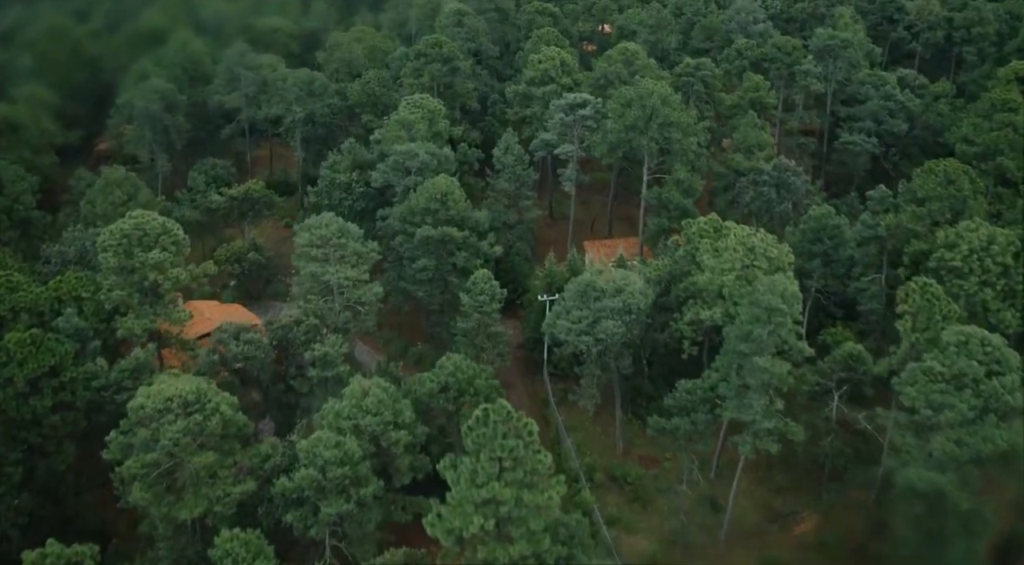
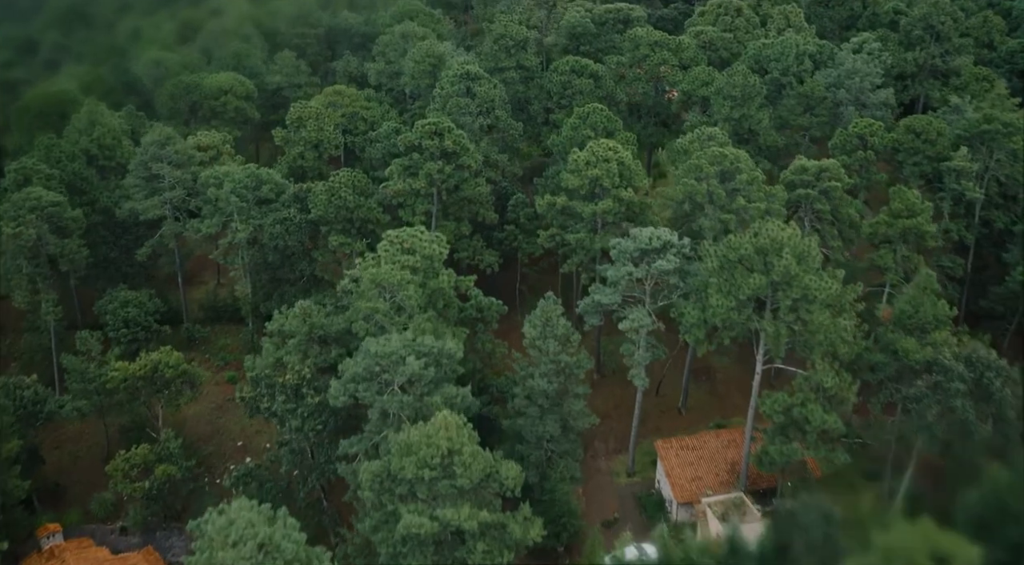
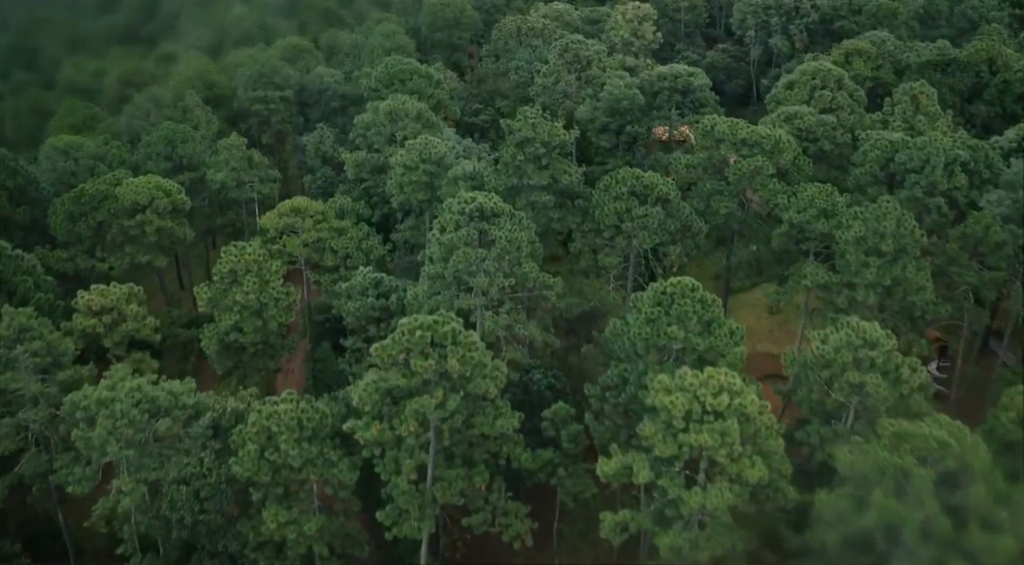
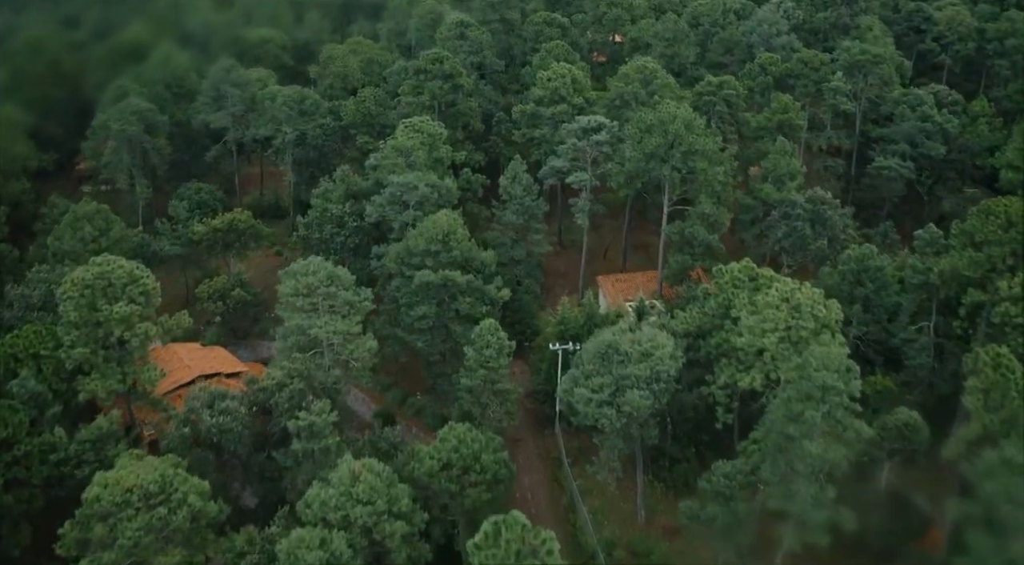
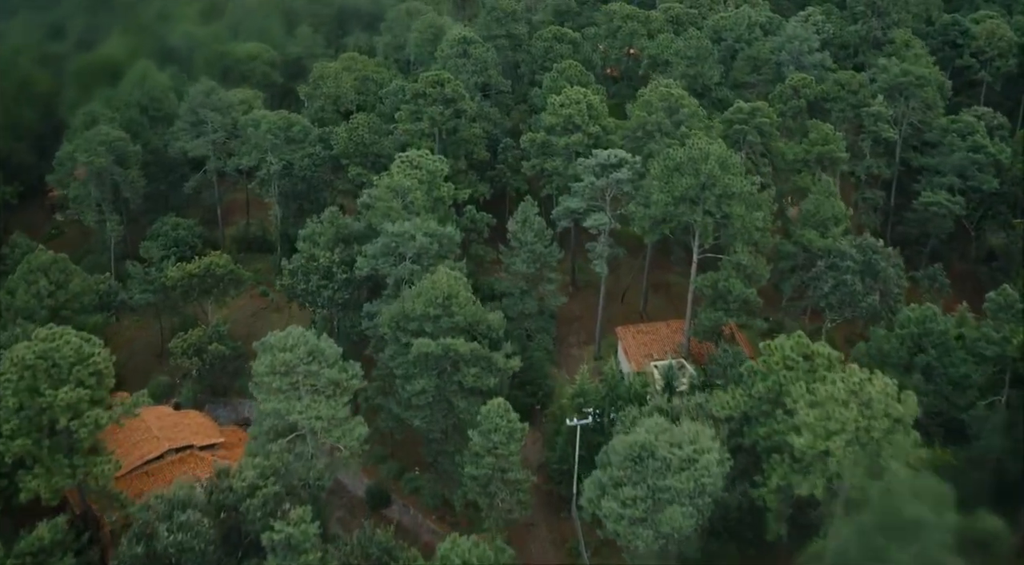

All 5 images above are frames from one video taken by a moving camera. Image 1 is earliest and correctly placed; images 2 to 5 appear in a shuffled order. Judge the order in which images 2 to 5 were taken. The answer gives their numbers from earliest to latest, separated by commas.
4, 5, 2, 3
